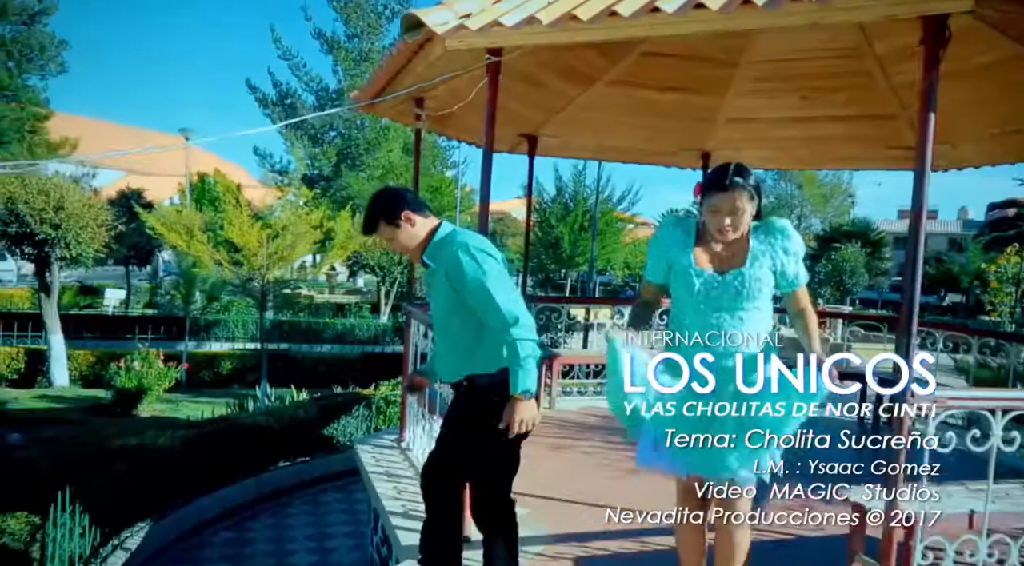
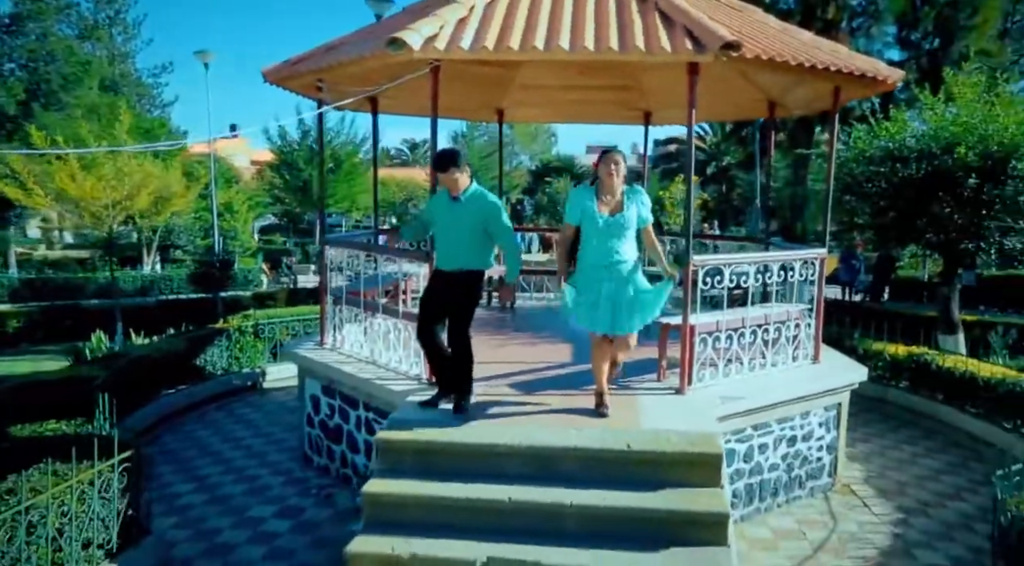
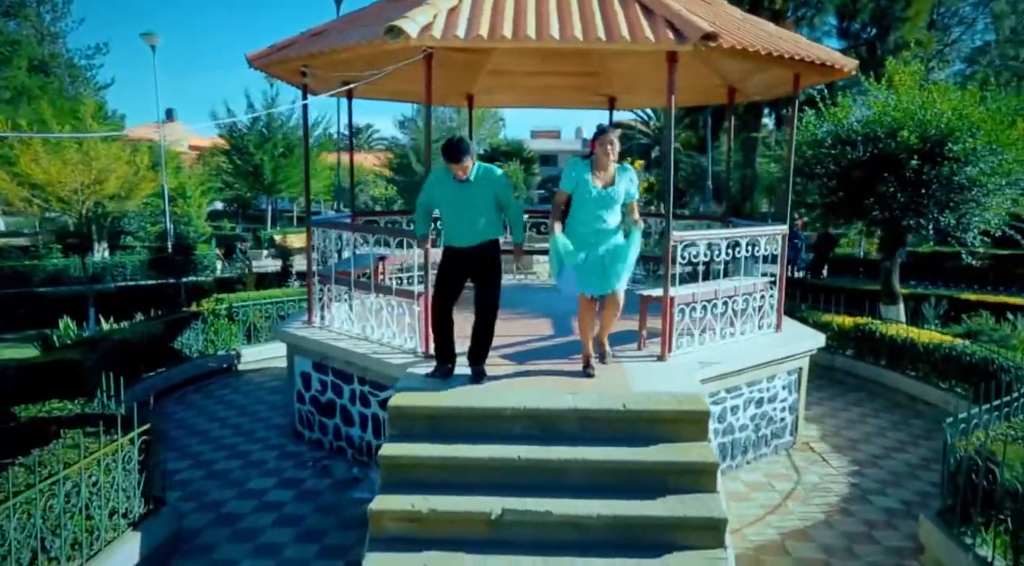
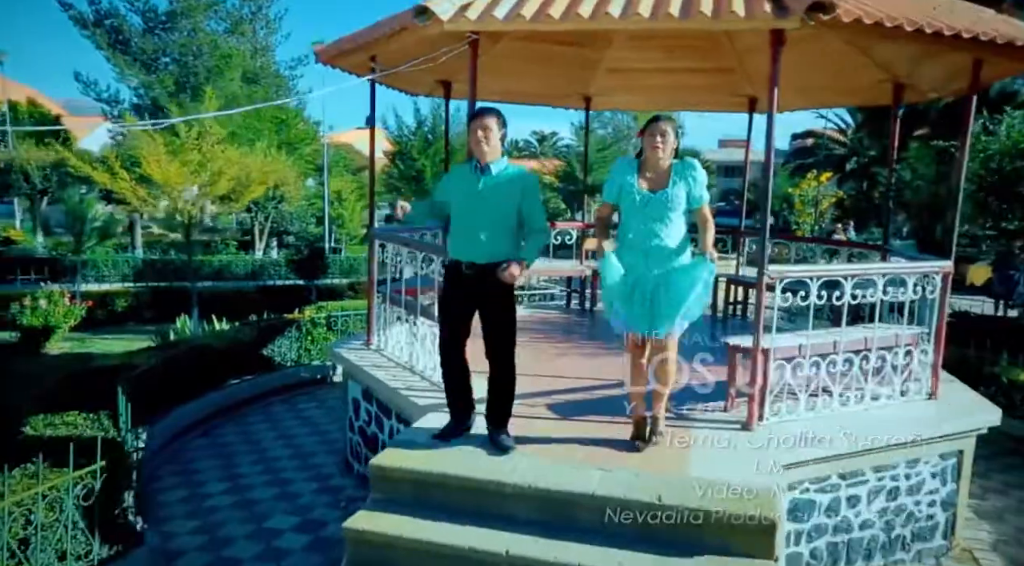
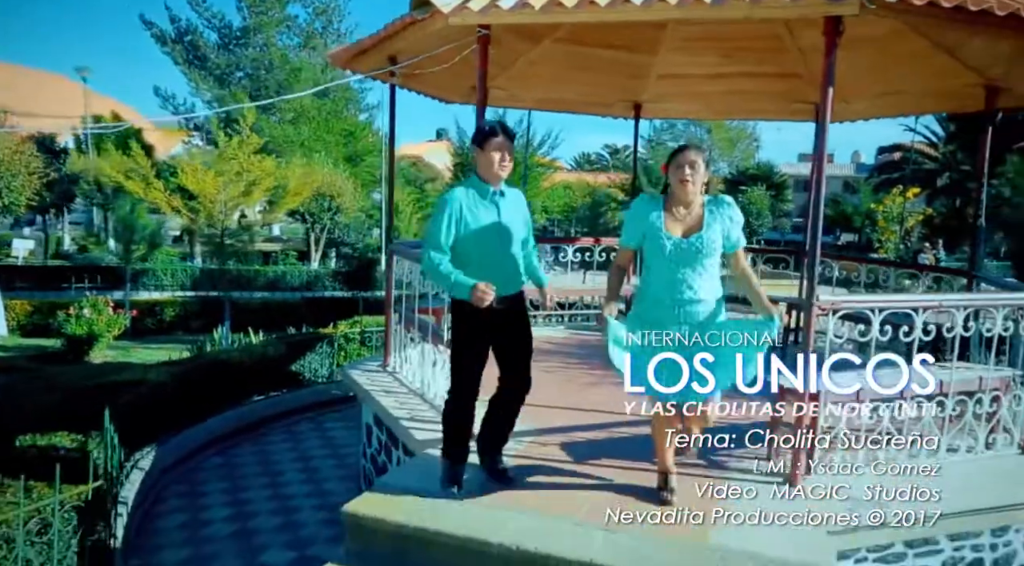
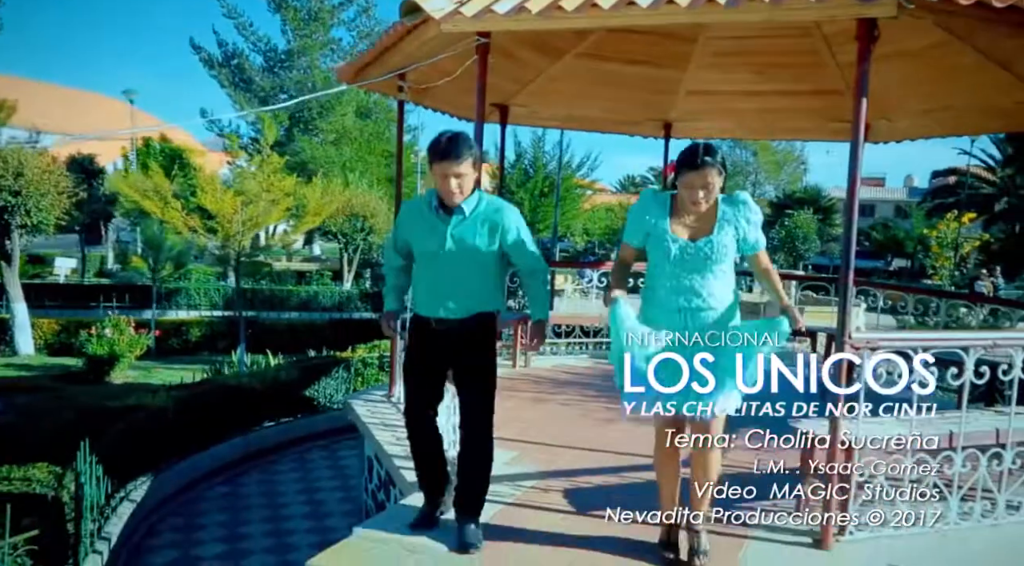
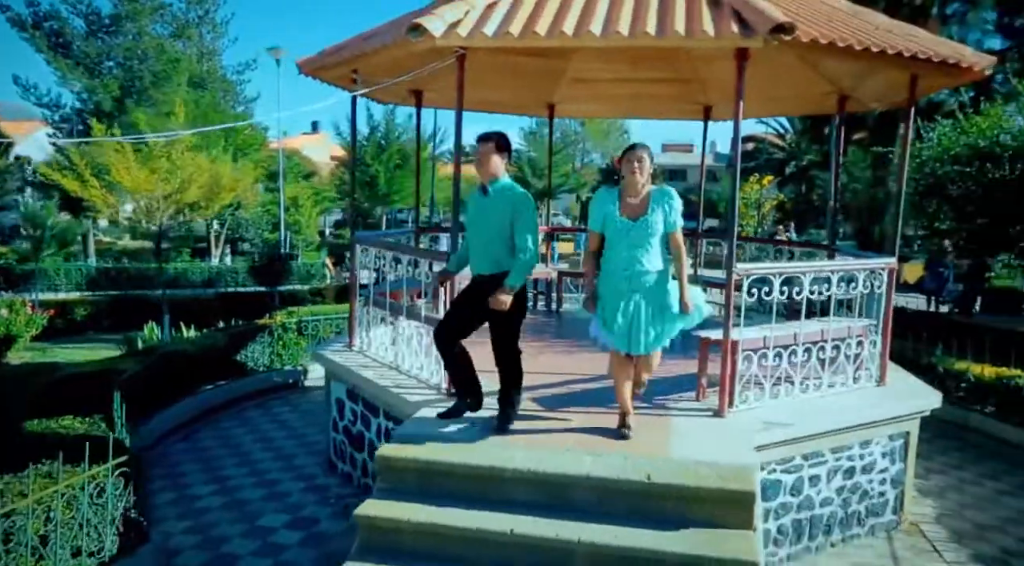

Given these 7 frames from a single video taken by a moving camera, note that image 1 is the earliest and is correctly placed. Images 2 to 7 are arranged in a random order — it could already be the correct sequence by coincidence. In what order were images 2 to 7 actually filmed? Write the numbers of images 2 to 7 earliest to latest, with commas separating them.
6, 5, 4, 7, 2, 3
